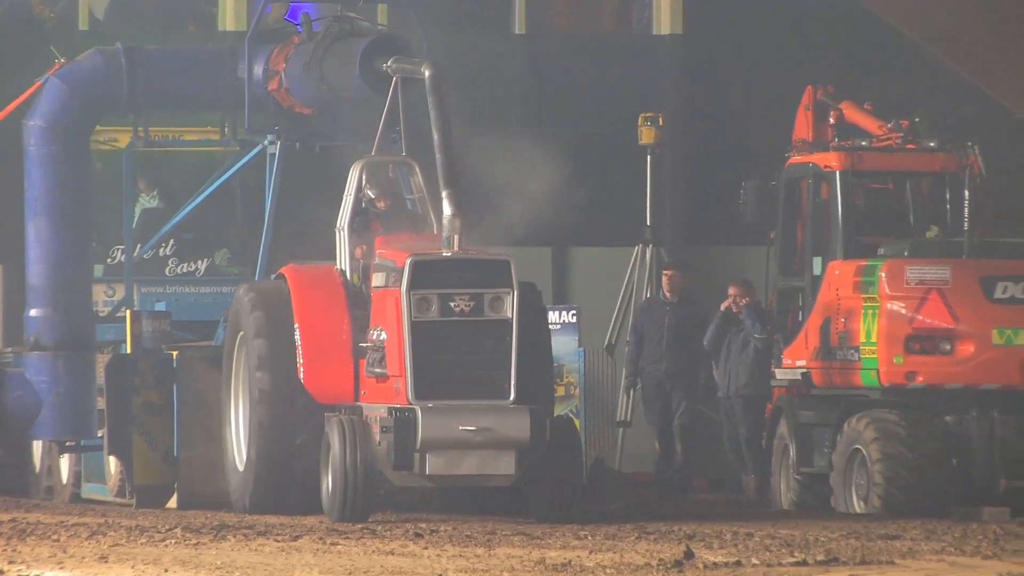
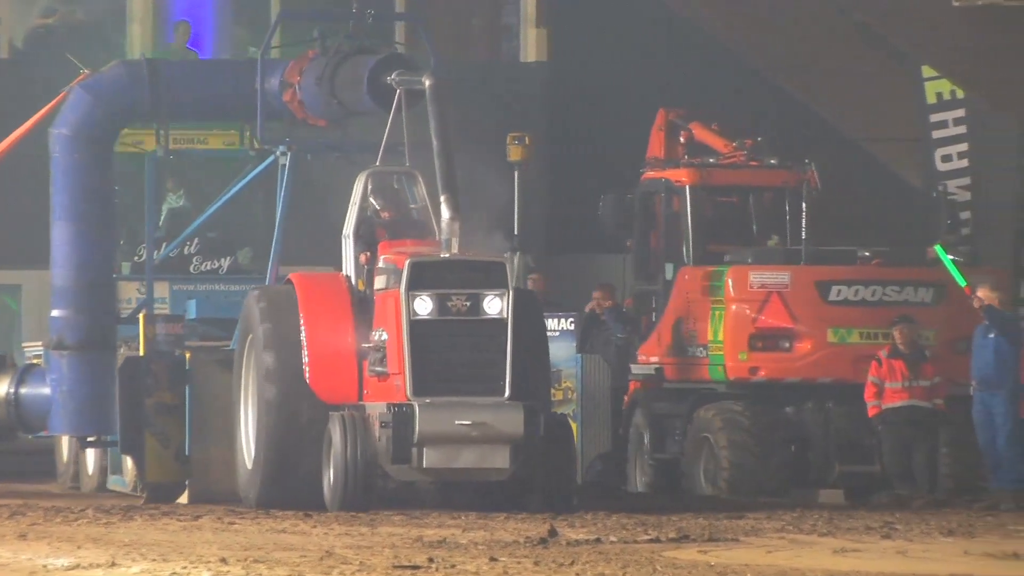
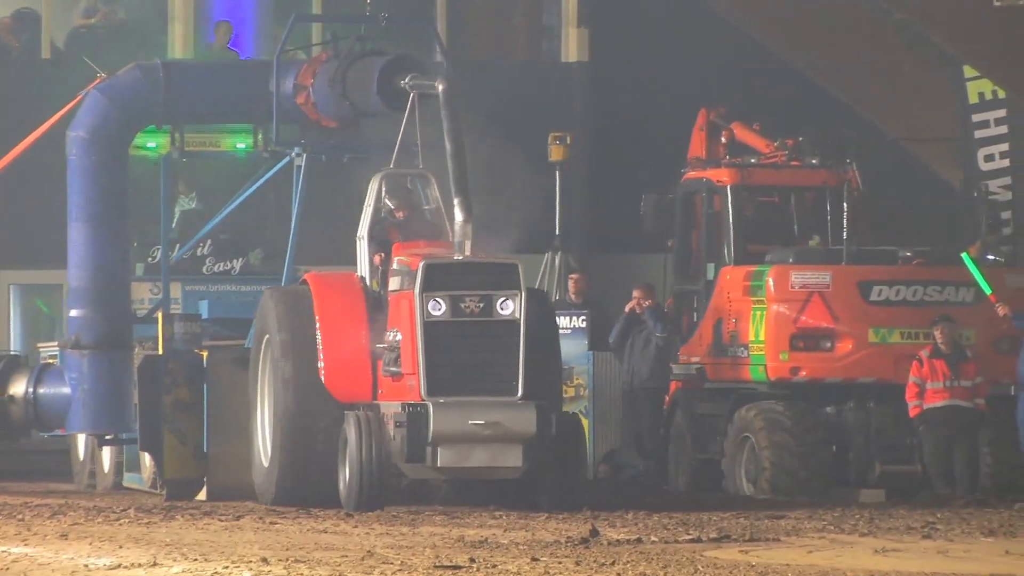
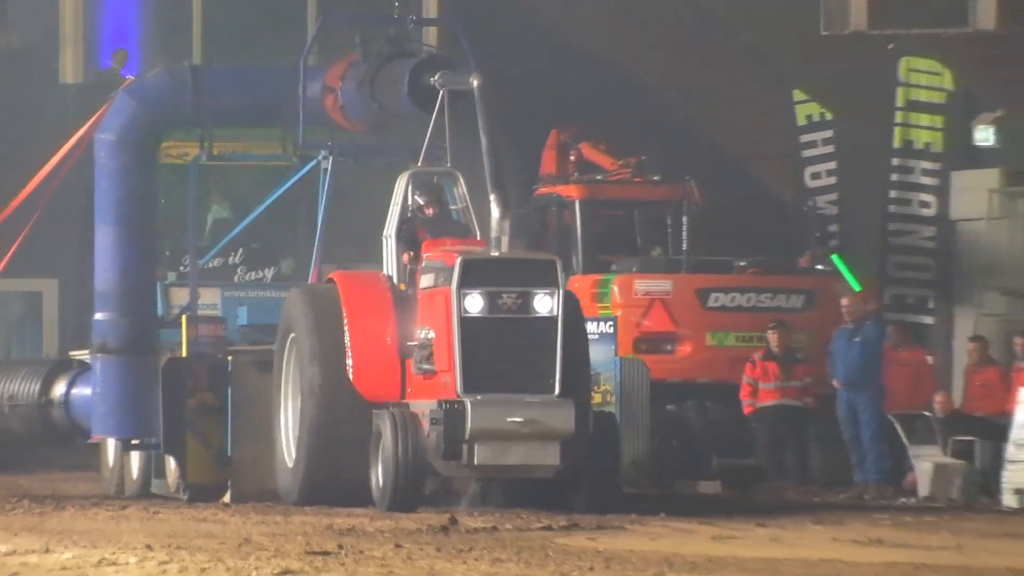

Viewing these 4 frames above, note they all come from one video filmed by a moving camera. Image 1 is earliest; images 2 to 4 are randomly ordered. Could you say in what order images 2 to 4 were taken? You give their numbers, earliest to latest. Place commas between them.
3, 2, 4
